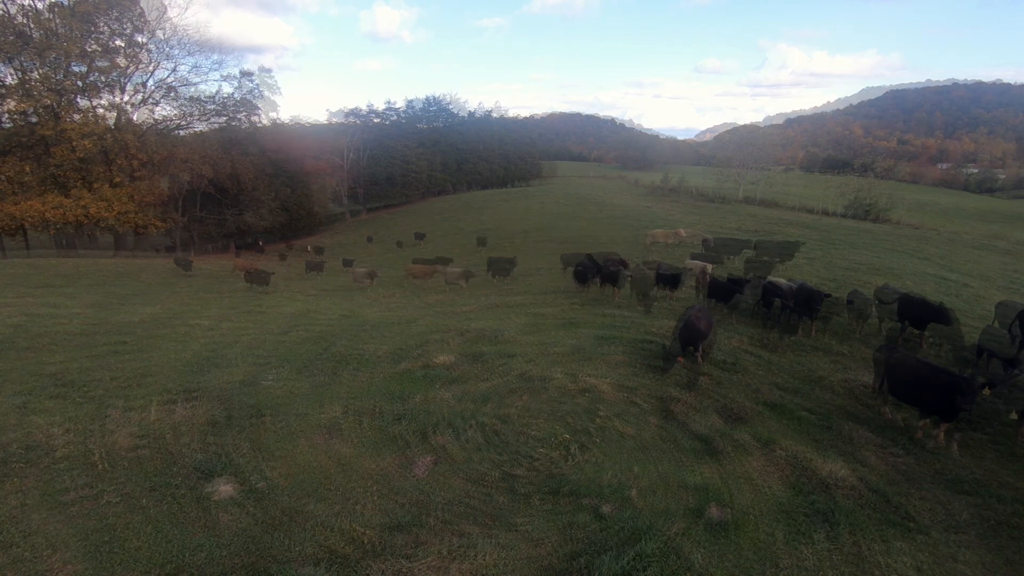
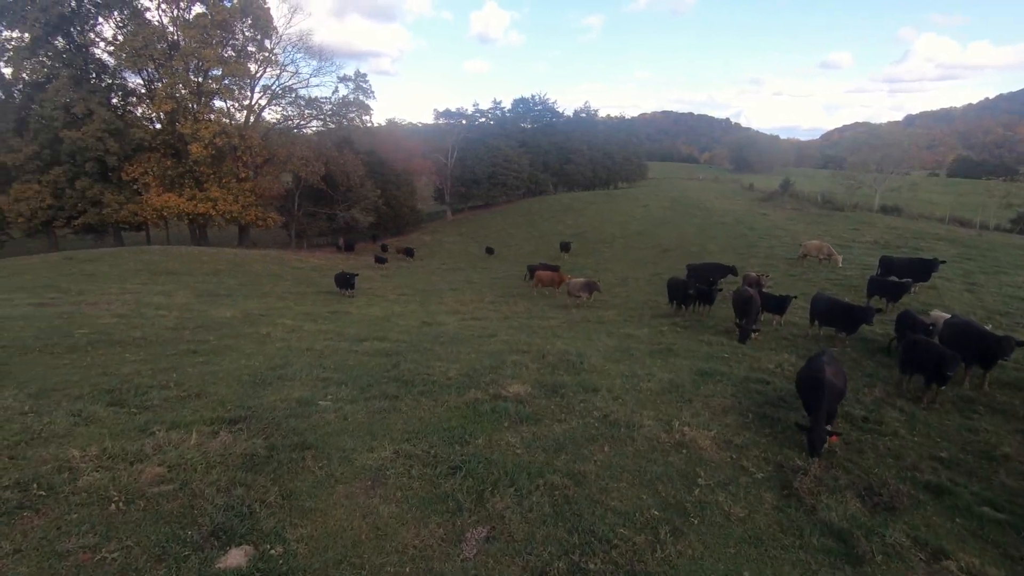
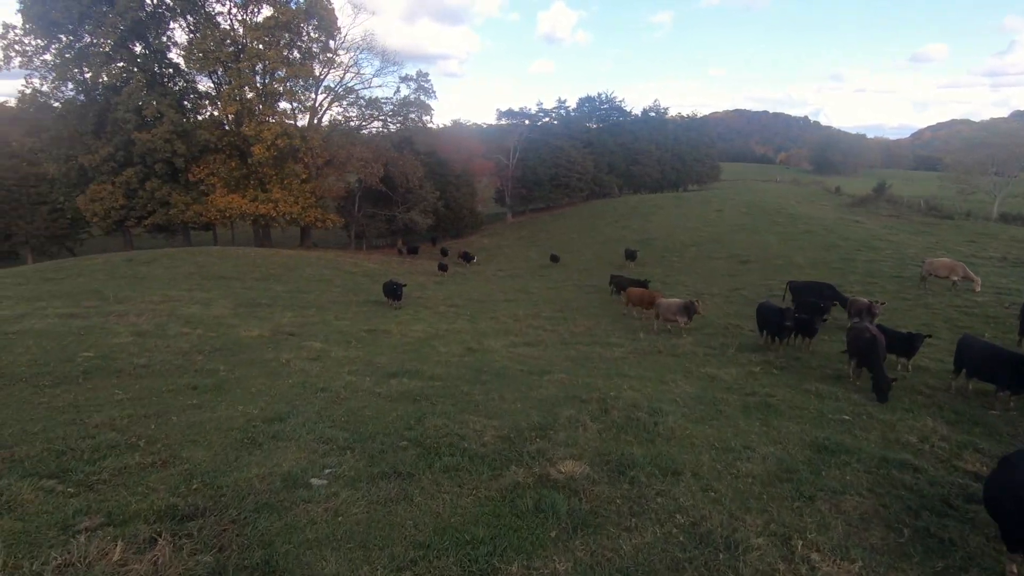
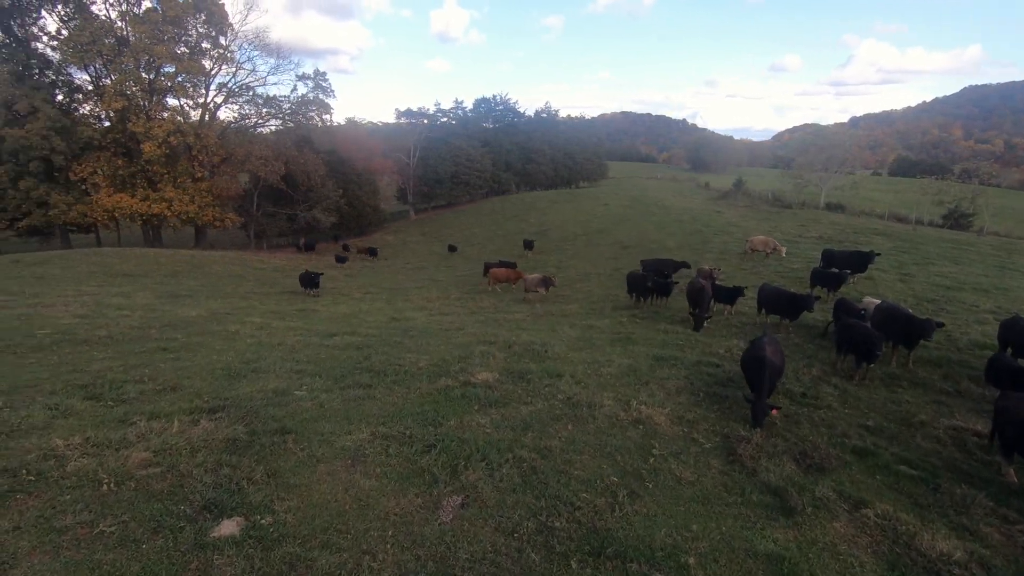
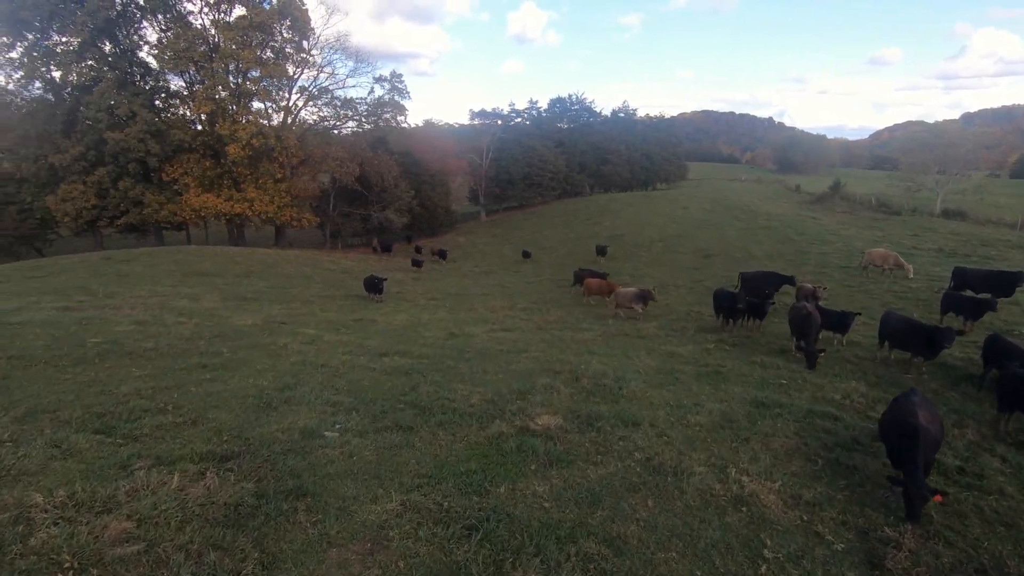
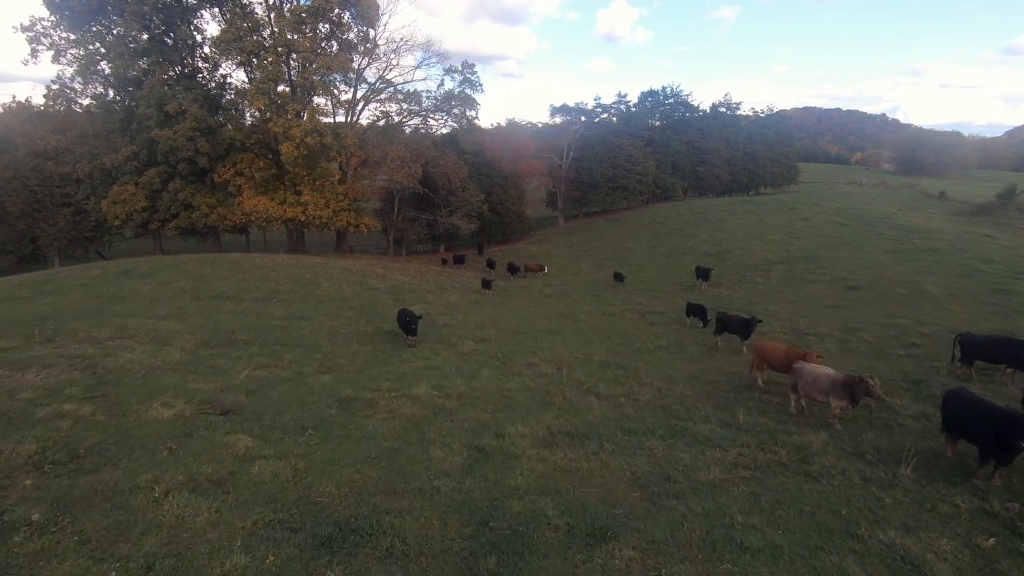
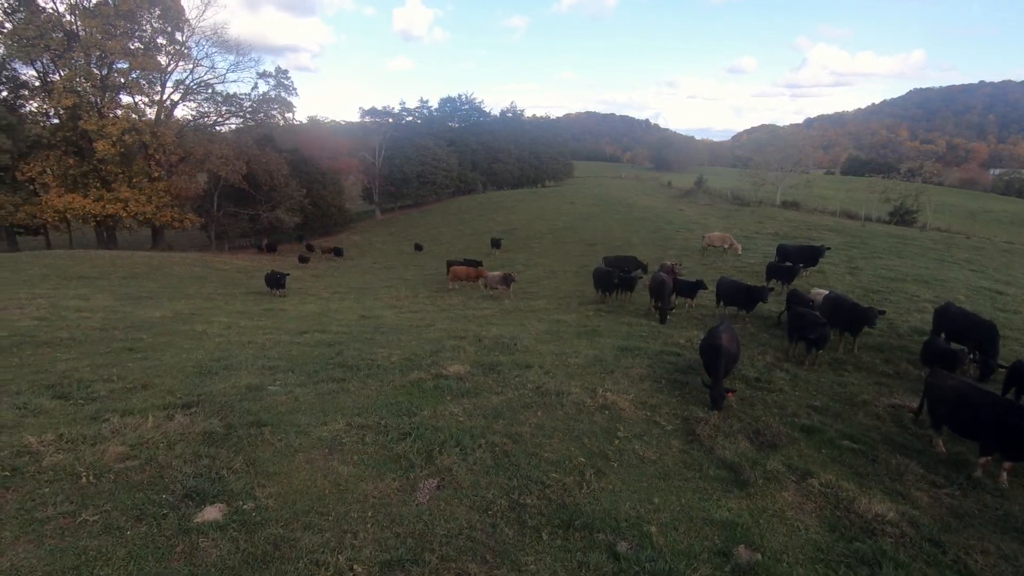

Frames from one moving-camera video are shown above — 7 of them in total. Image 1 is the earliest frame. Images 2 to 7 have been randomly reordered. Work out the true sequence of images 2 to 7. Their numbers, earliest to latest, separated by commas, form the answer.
7, 4, 2, 5, 3, 6
